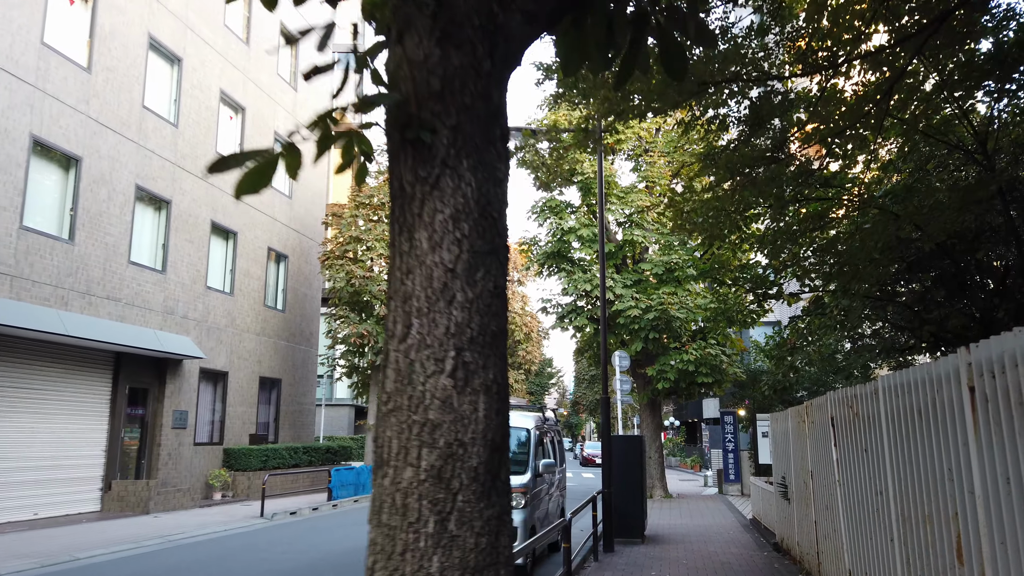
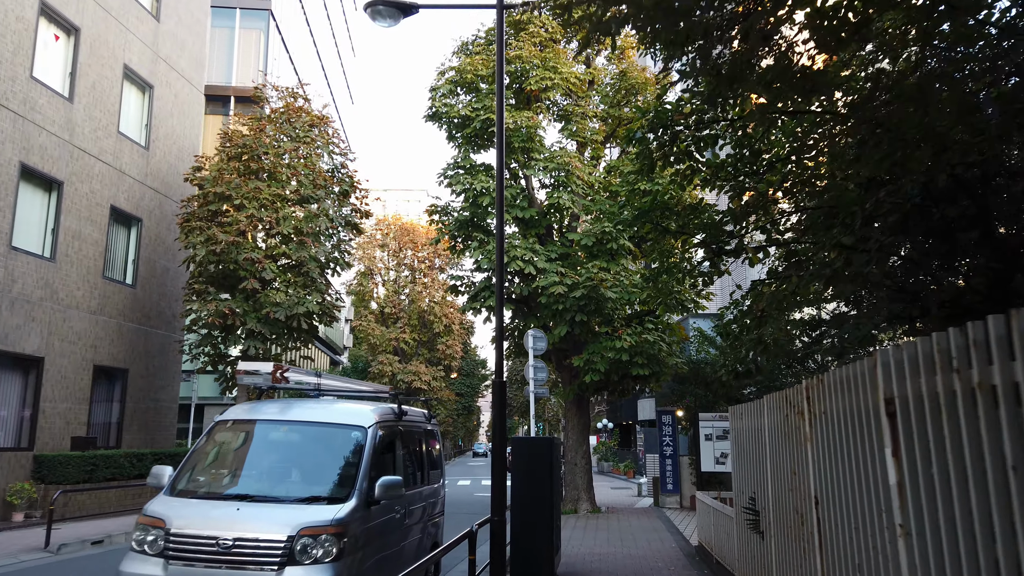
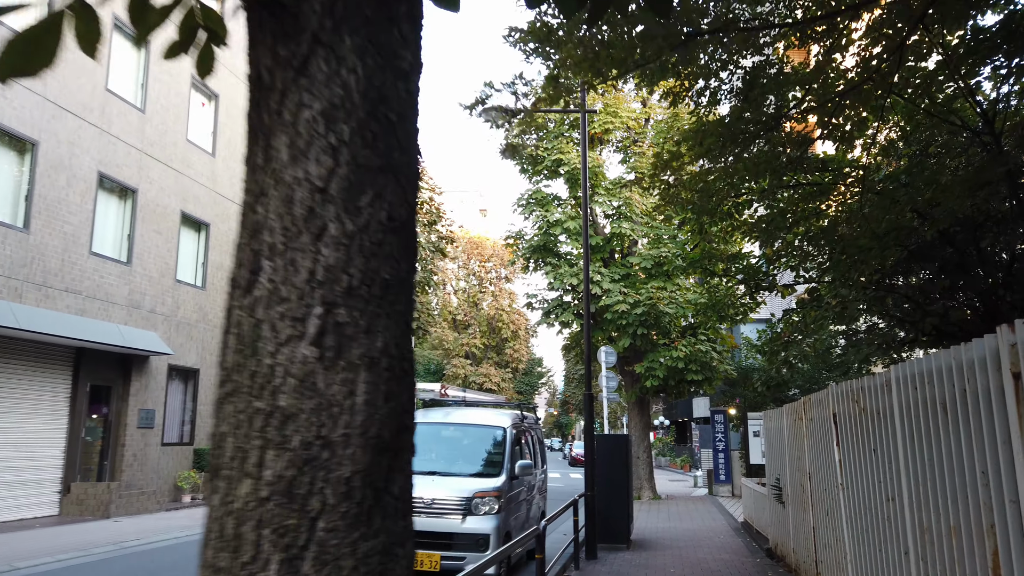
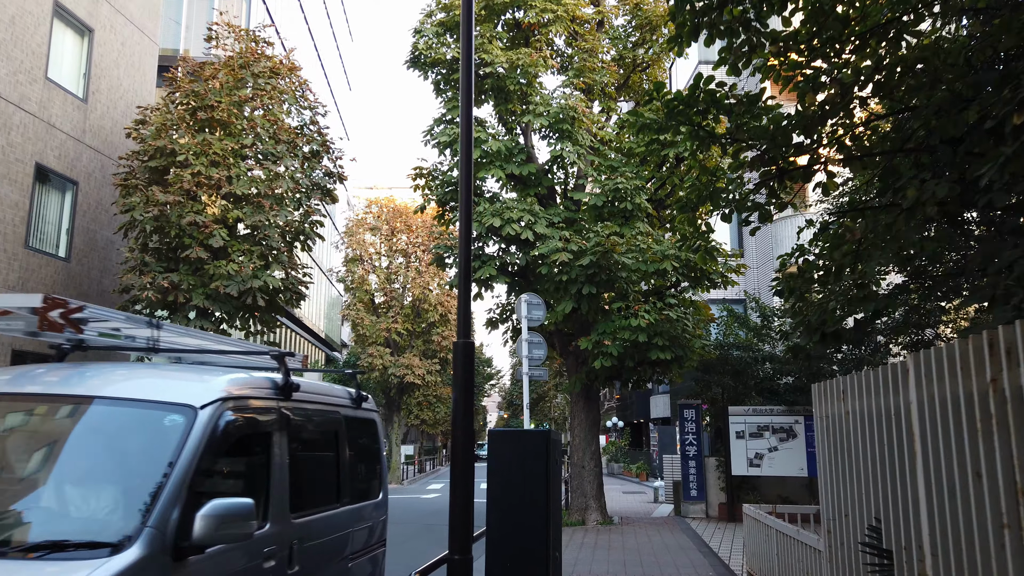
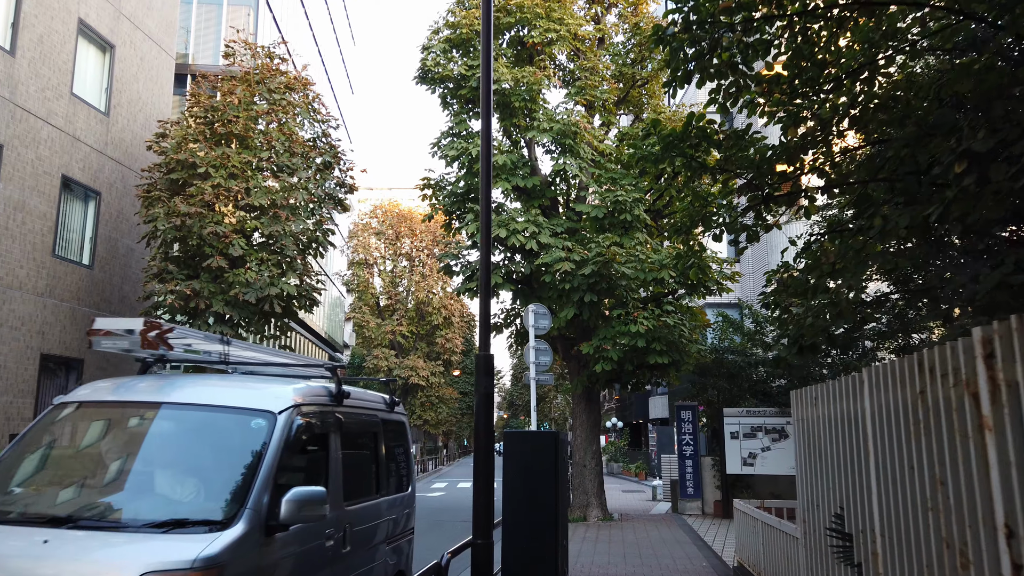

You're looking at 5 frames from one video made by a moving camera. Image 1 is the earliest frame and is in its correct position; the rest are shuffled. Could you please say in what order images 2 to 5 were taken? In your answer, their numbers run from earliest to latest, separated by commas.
3, 2, 5, 4
